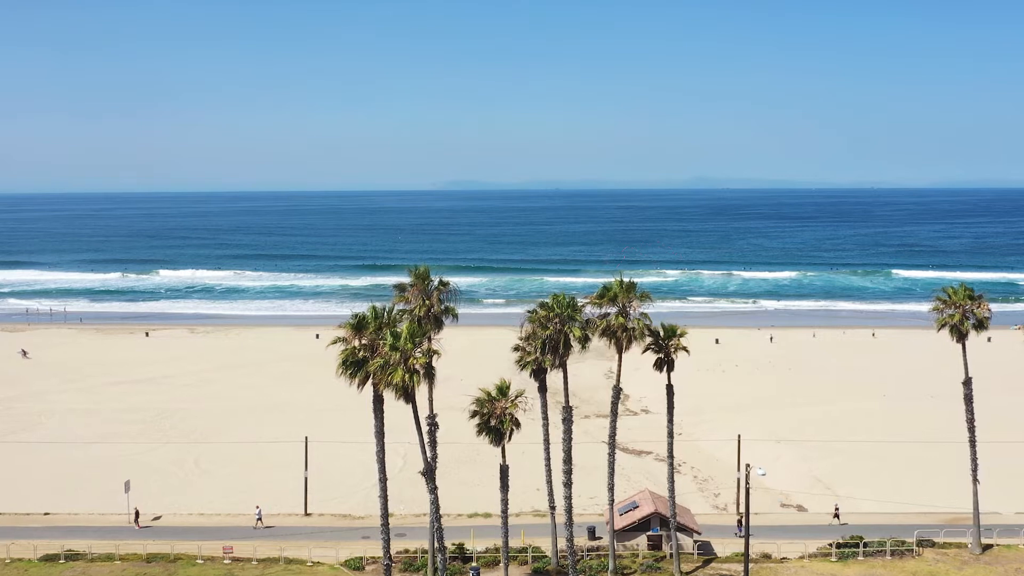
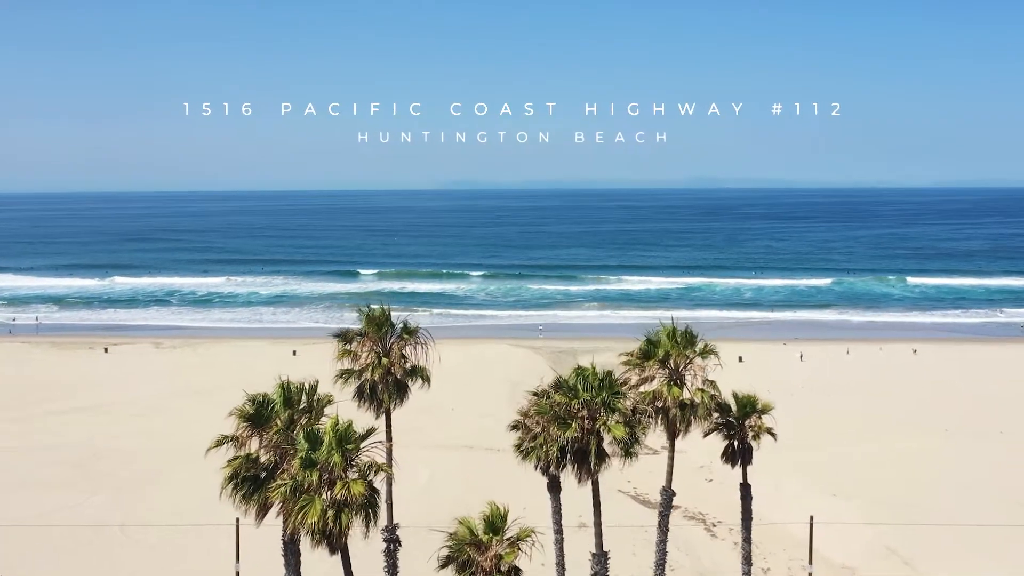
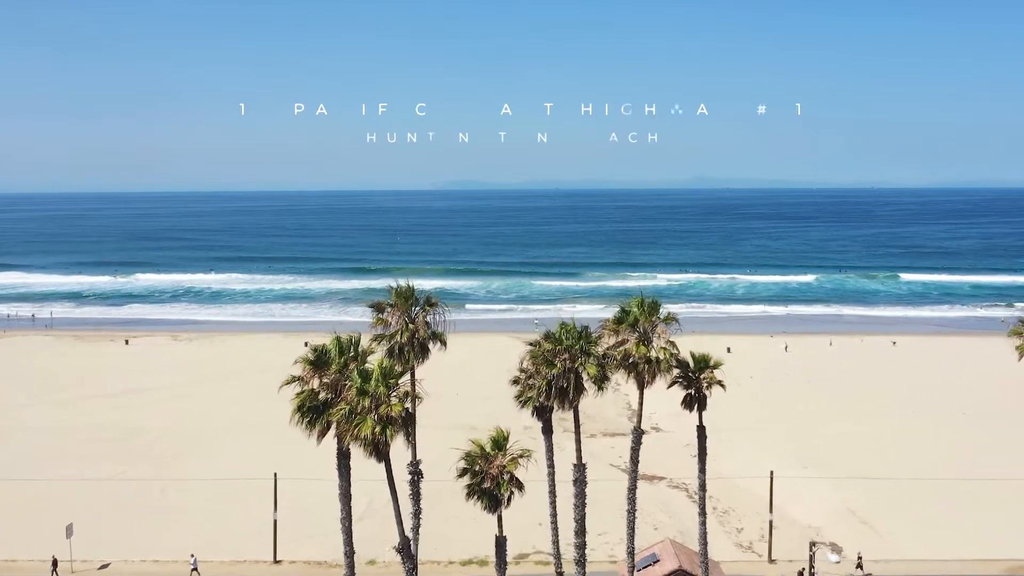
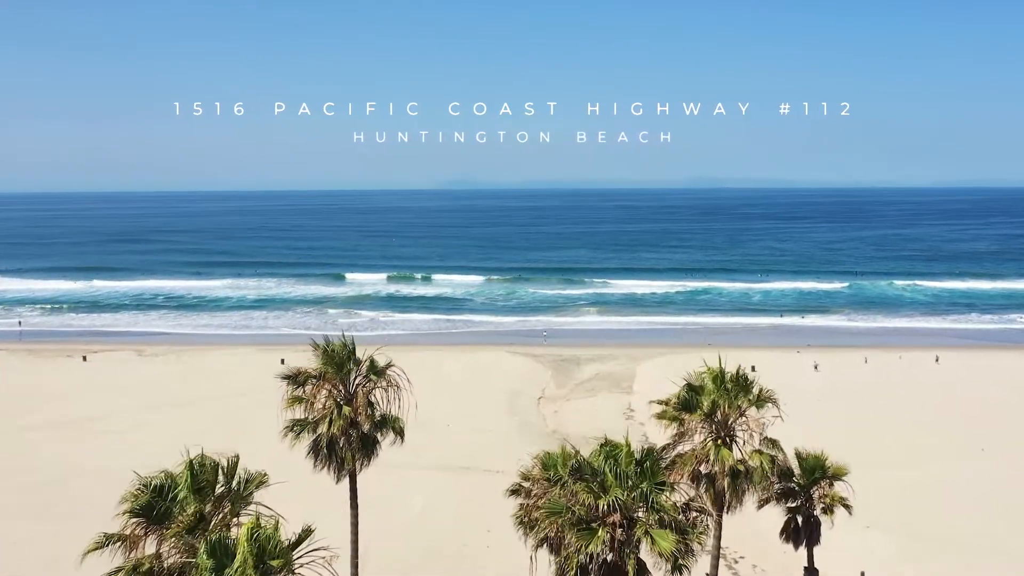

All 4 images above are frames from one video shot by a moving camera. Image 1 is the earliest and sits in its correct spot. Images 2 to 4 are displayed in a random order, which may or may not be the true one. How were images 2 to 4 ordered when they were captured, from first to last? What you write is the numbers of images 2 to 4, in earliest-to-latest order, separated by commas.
3, 2, 4
